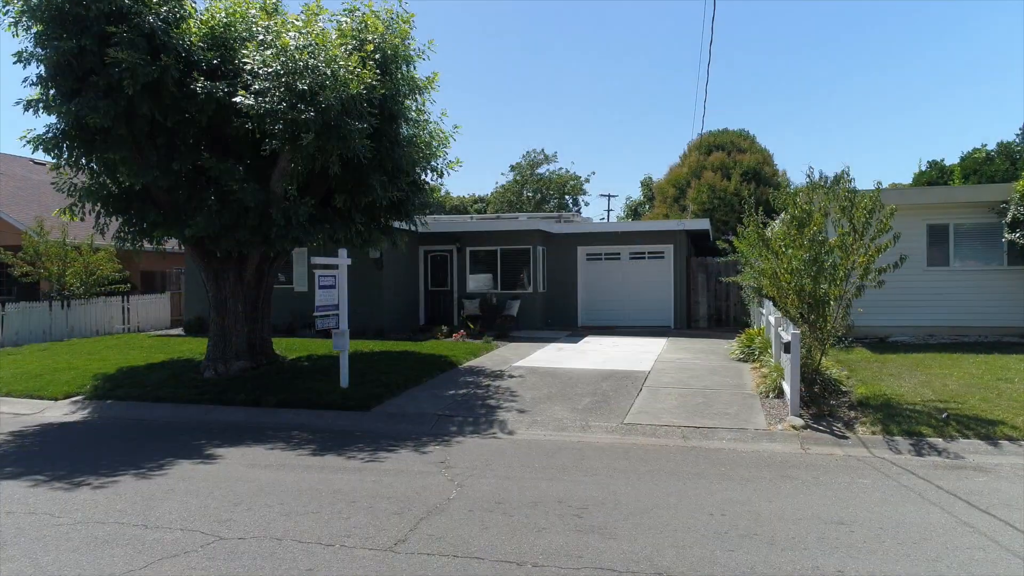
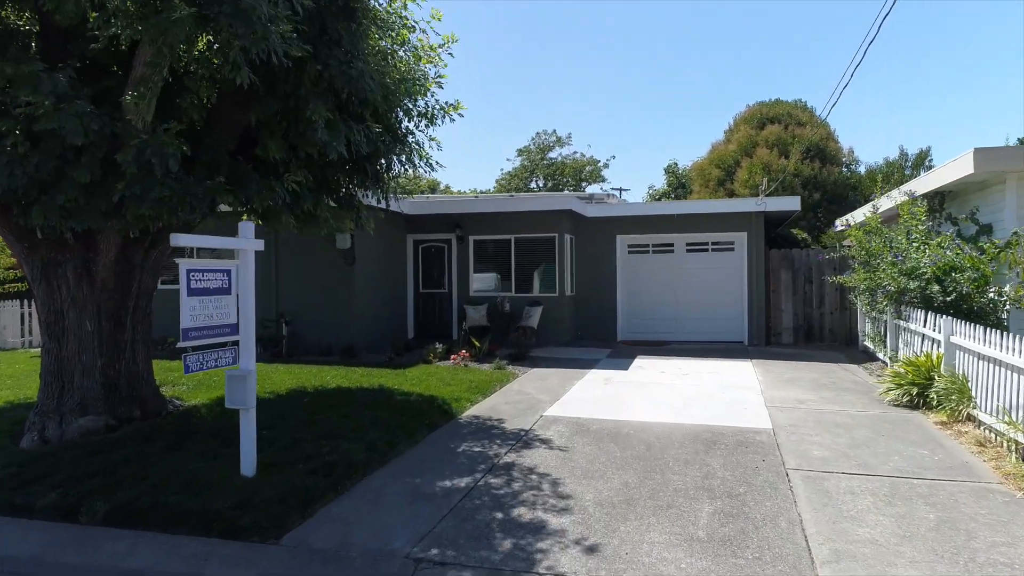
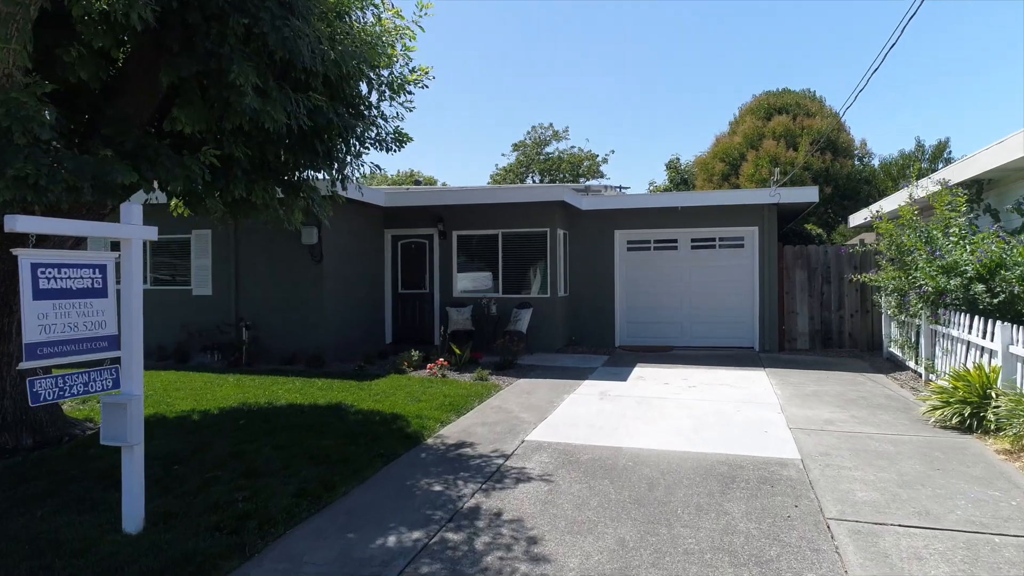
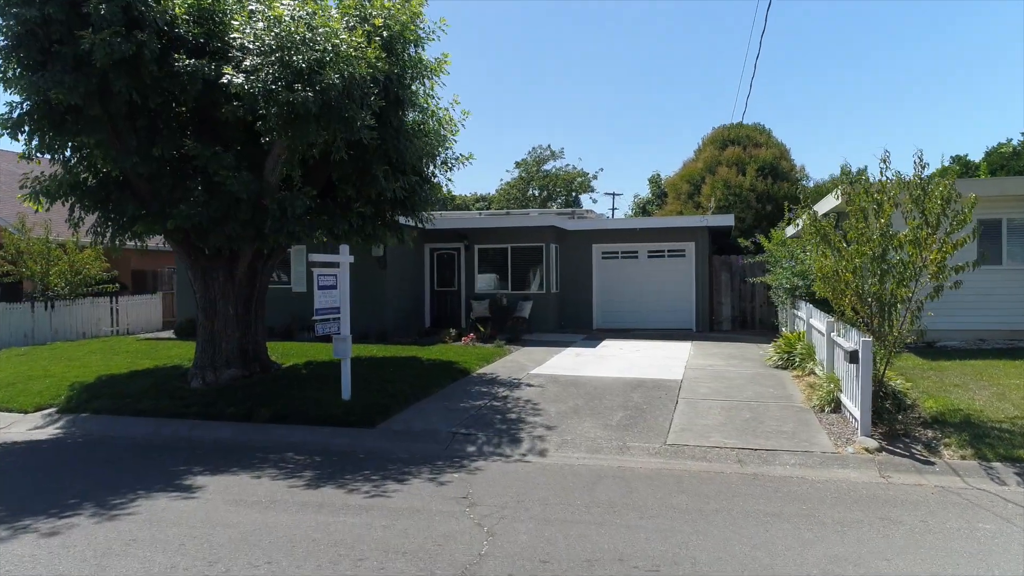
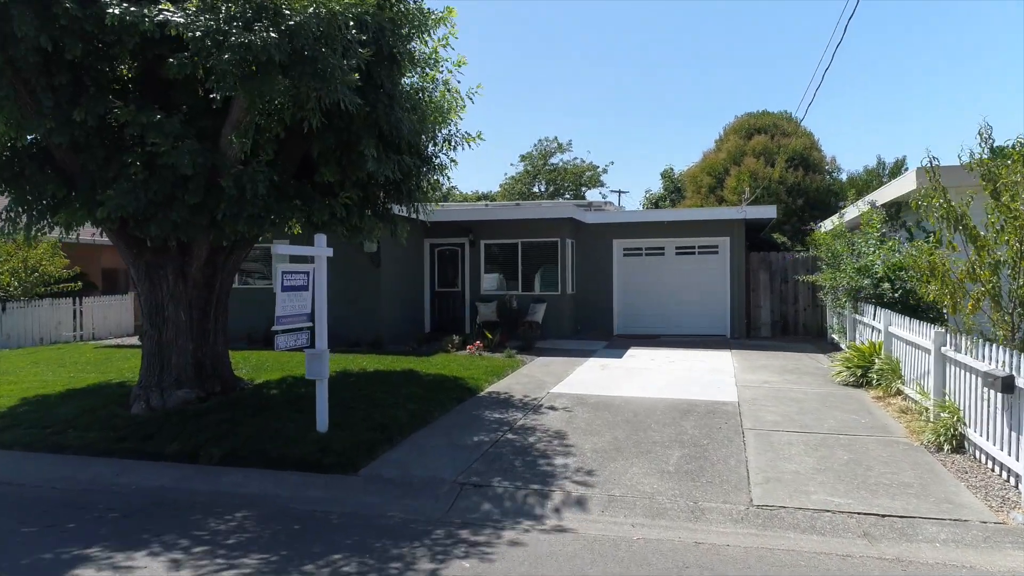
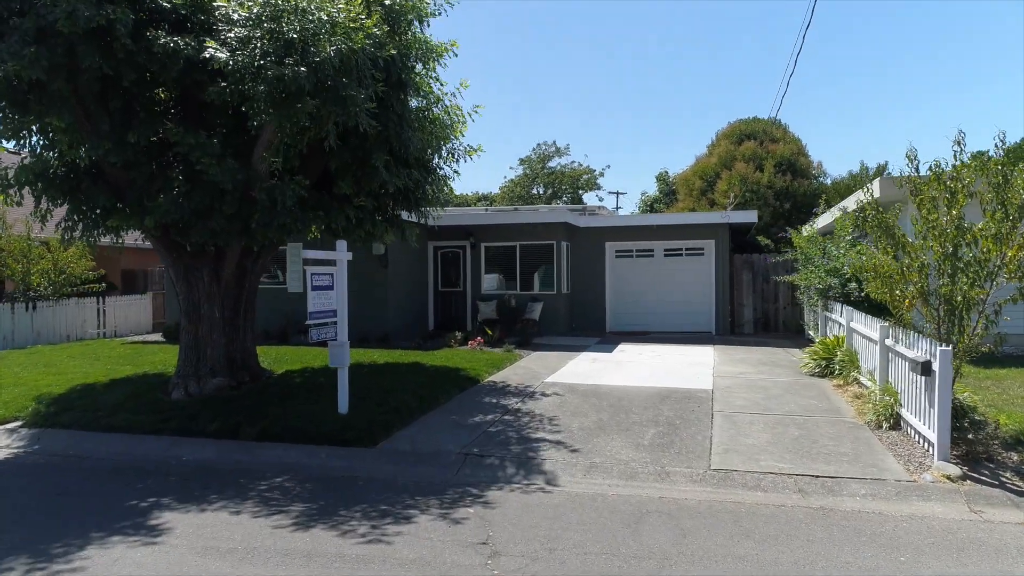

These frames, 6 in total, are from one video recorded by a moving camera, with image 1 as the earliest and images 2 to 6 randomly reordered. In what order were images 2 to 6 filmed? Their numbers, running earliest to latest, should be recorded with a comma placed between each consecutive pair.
4, 6, 5, 2, 3
